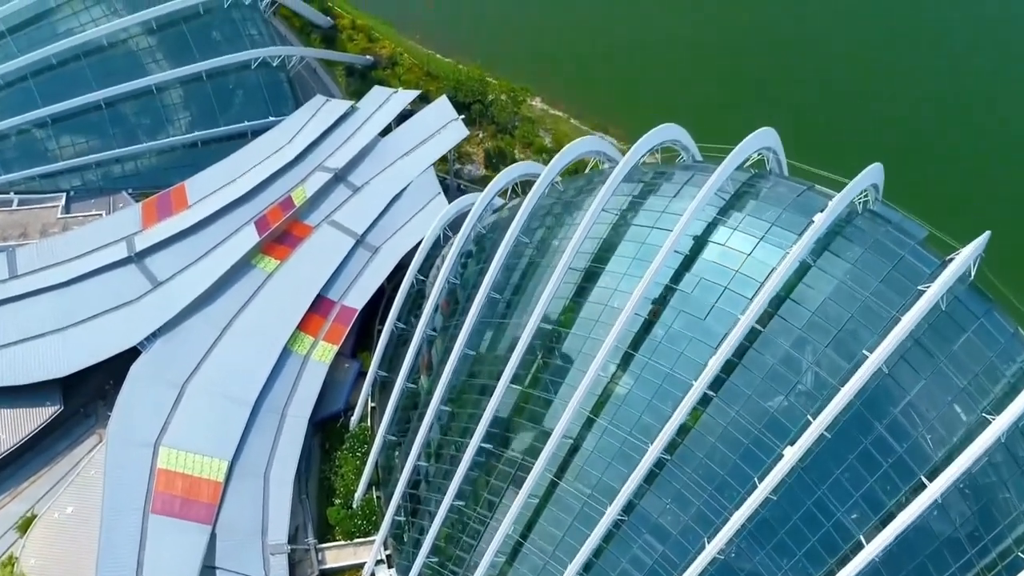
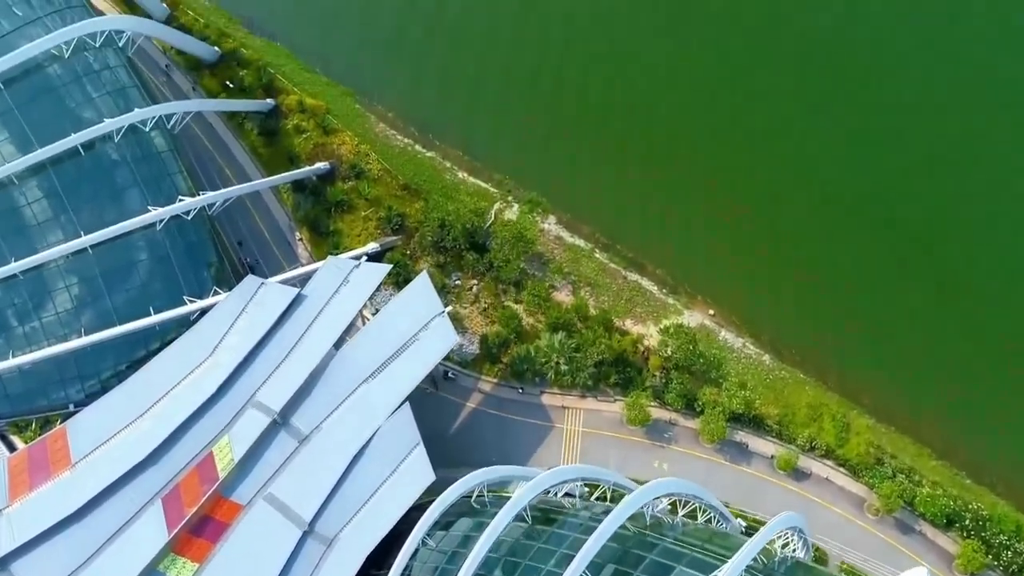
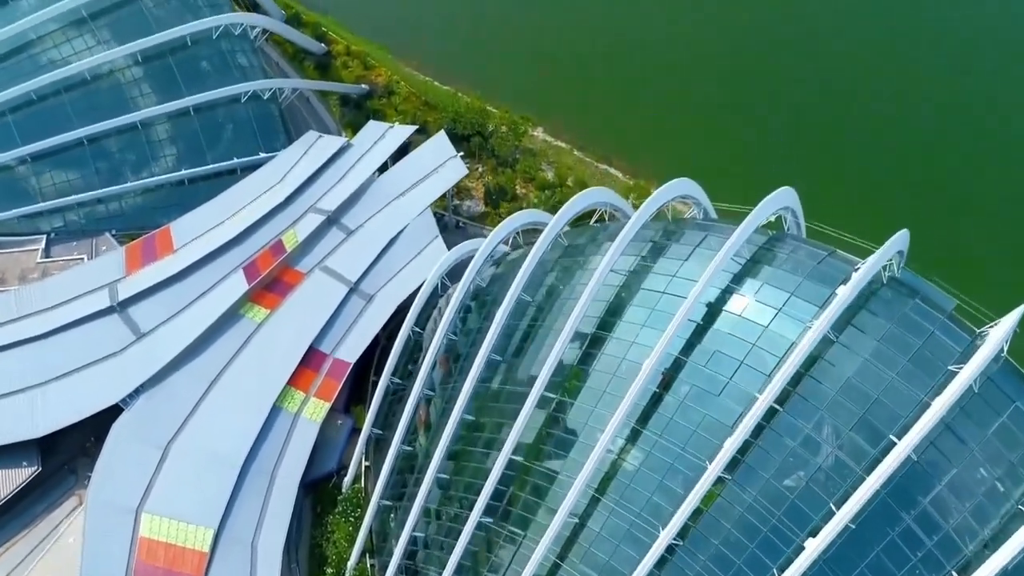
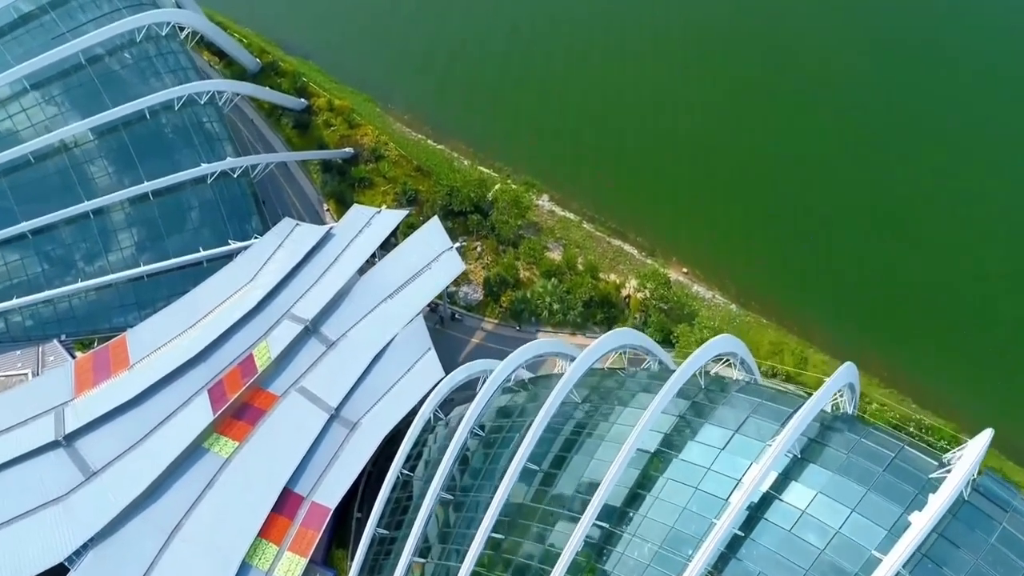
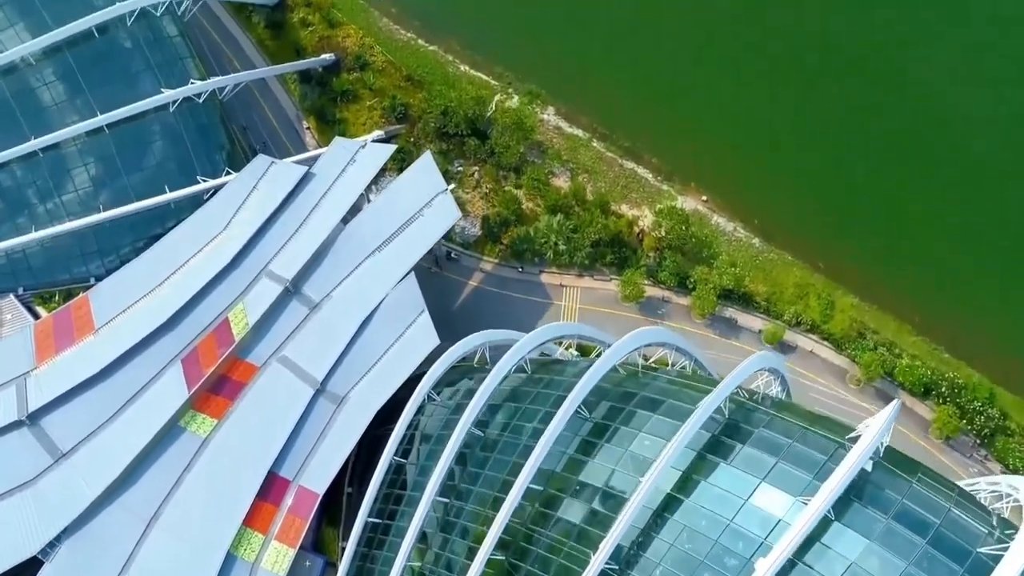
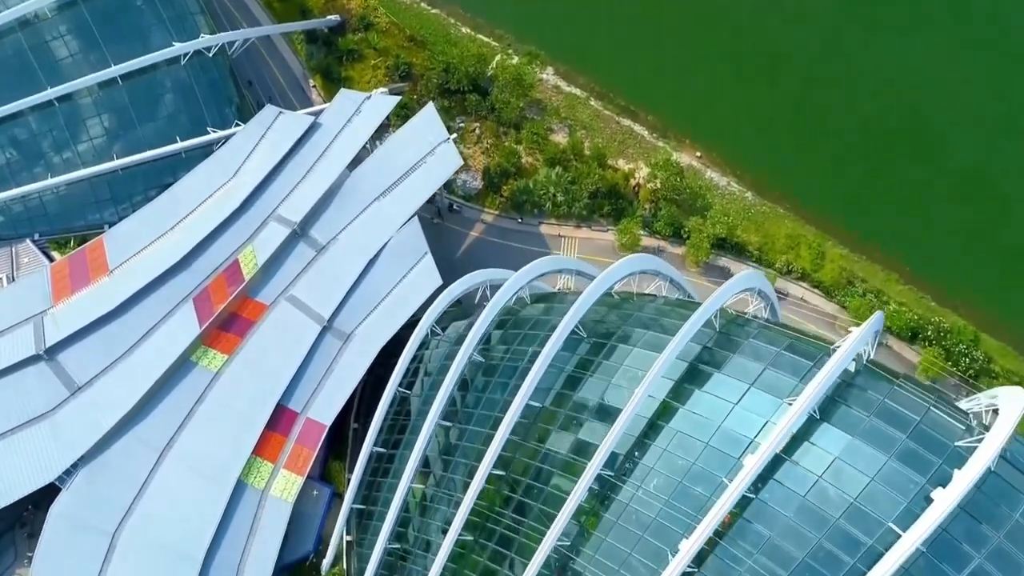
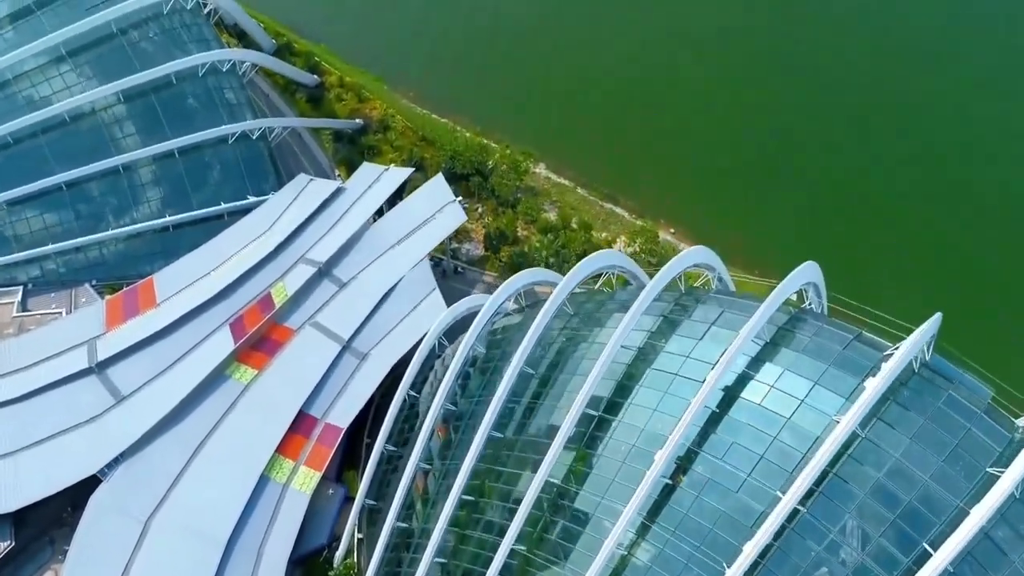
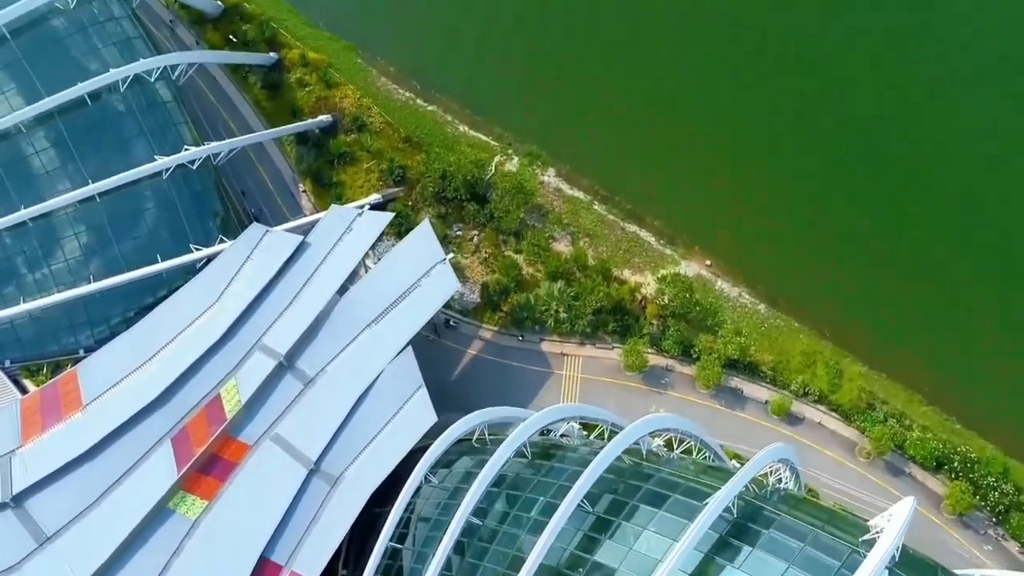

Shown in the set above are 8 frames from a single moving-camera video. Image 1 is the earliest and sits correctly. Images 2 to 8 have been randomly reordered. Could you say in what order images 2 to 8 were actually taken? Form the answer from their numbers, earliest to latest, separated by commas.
3, 7, 4, 6, 5, 8, 2
